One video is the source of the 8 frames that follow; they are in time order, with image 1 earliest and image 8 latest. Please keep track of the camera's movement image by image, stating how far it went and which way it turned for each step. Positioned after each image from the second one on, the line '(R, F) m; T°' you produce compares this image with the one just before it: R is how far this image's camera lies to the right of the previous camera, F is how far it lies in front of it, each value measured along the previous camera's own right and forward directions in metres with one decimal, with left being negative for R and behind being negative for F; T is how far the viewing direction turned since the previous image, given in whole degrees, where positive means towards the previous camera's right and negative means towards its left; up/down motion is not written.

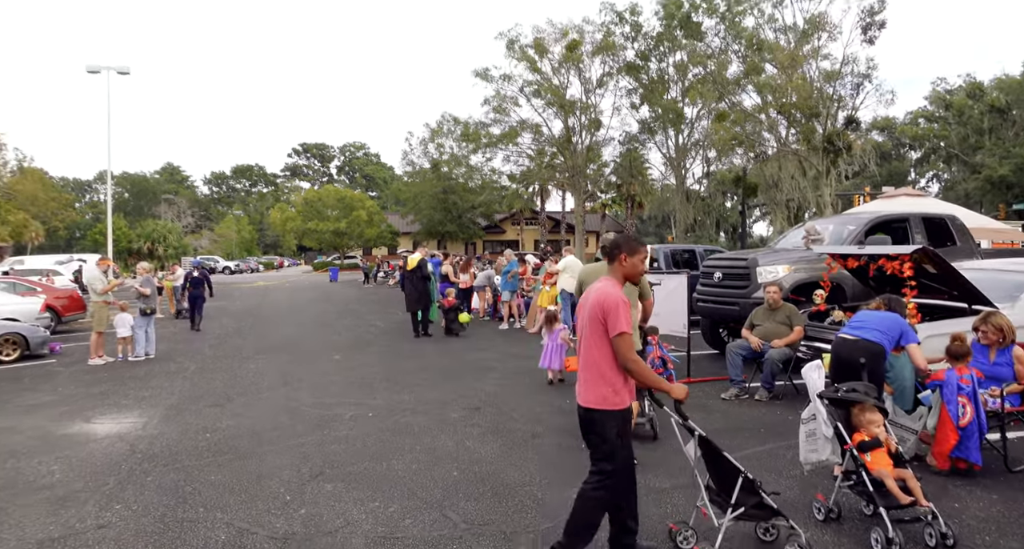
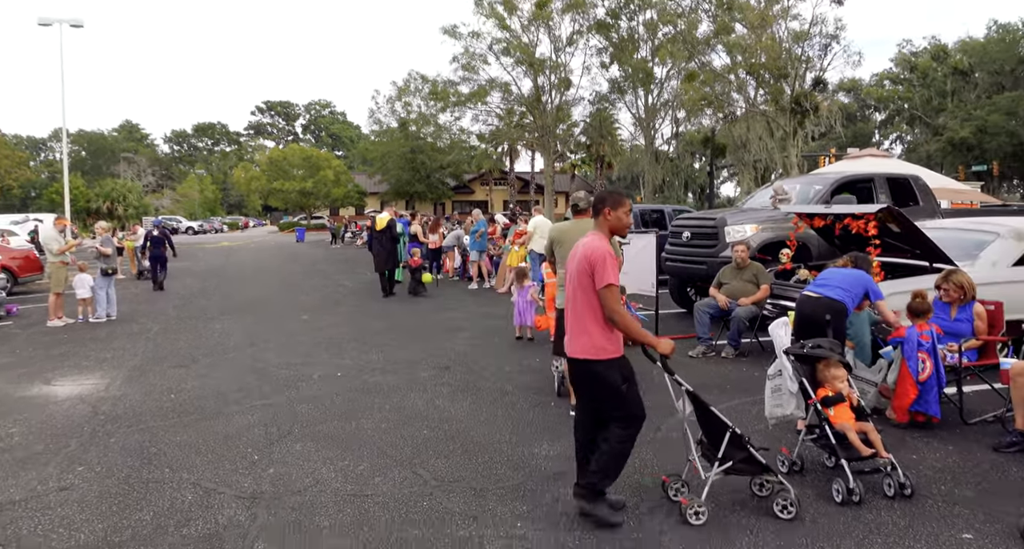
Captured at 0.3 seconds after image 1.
(0.0, 0.0) m; +3°
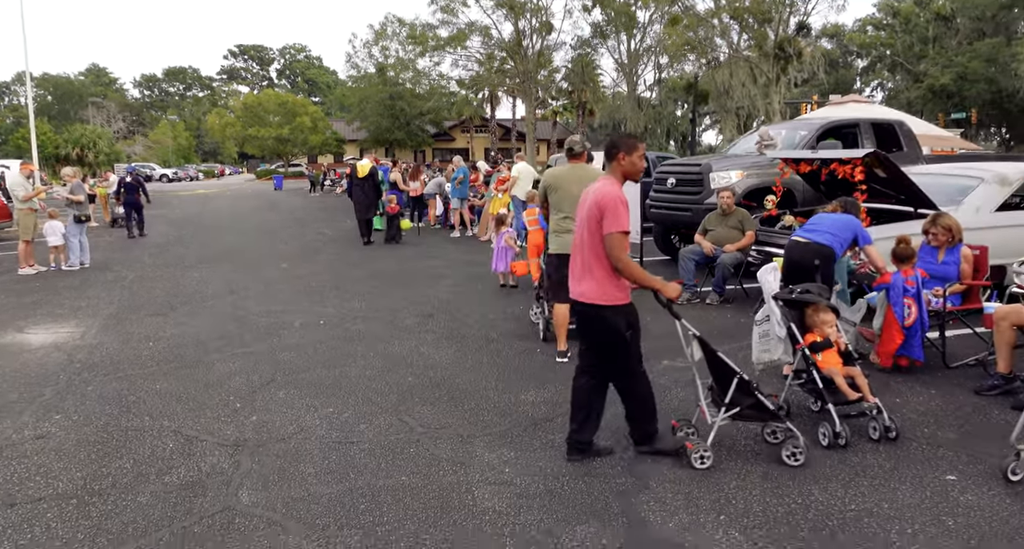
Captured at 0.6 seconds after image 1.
(0.0, +0.1) m; +2°
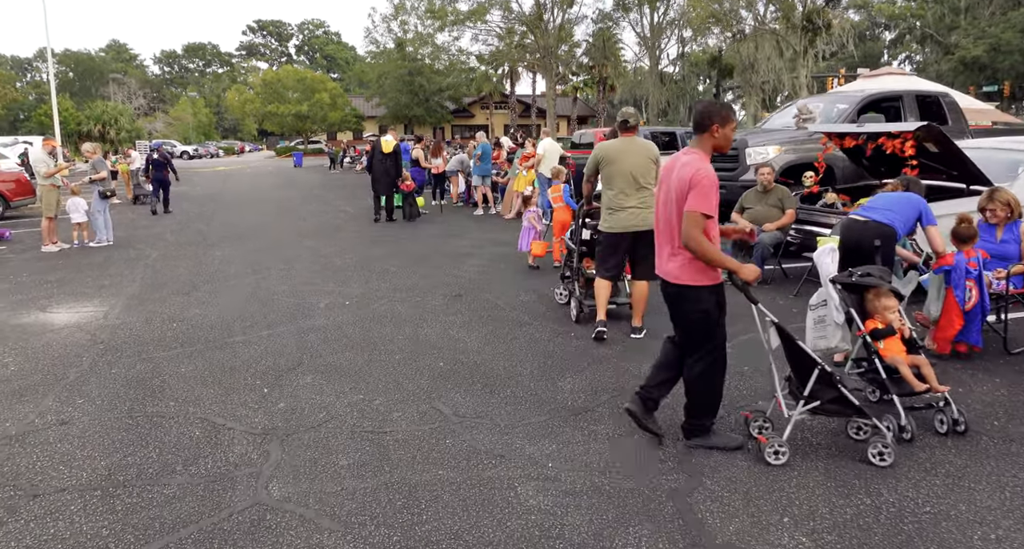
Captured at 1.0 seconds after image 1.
(-0.1, +0.2) m; -1°
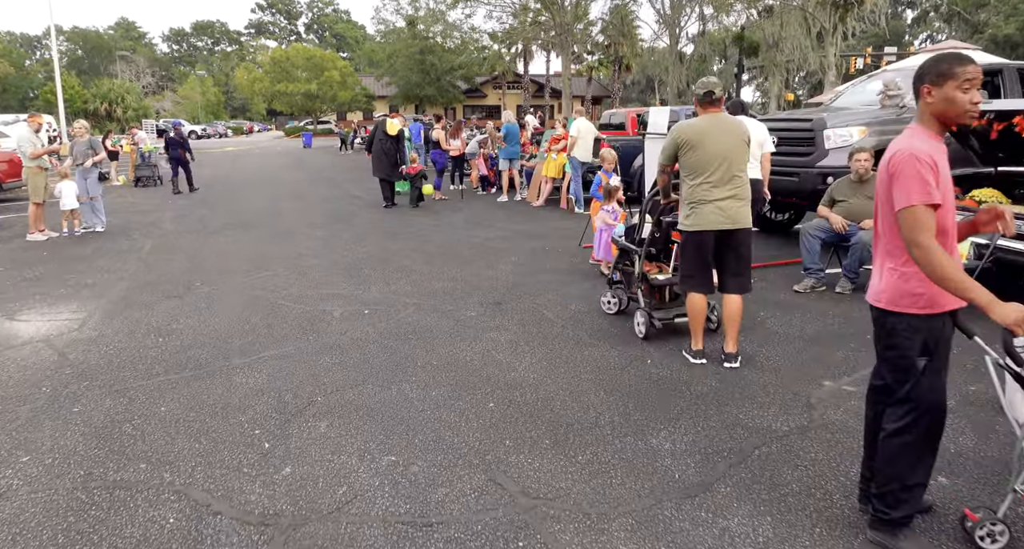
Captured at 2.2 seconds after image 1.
(-0.4, +1.1) m; -1°
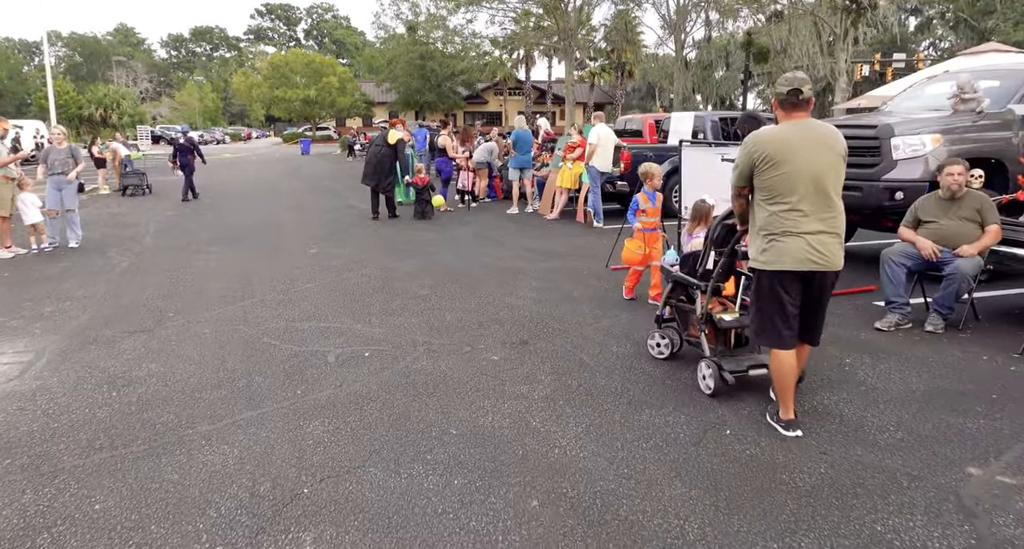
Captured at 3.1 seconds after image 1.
(-0.2, +1.0) m; 0°
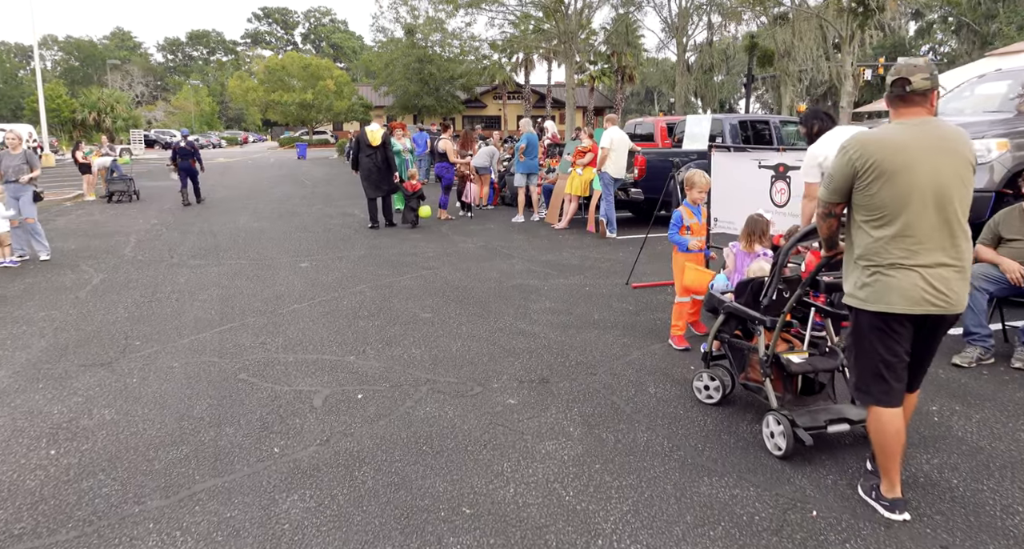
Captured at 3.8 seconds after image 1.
(-0.1, +0.8) m; 0°
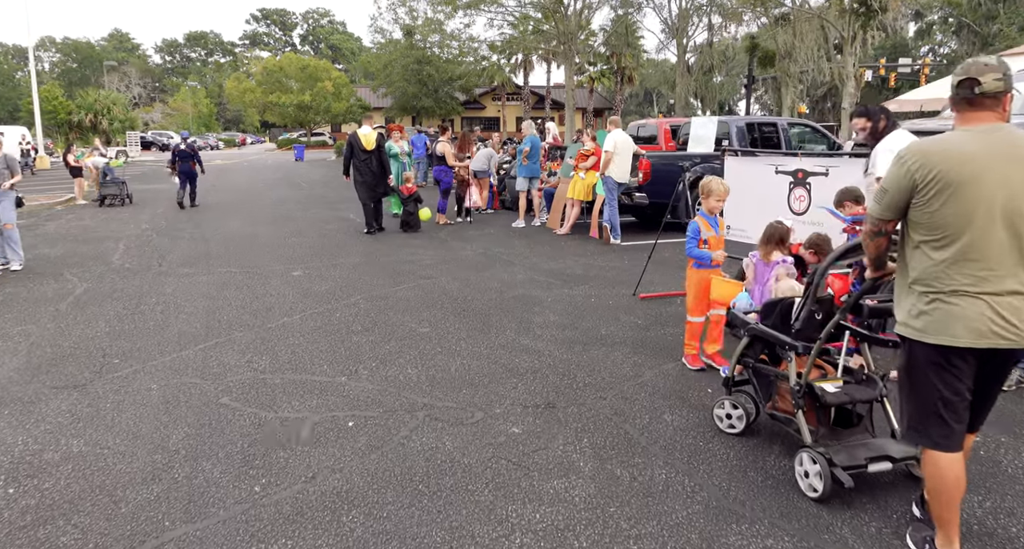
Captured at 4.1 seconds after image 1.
(0.0, +0.3) m; 0°
